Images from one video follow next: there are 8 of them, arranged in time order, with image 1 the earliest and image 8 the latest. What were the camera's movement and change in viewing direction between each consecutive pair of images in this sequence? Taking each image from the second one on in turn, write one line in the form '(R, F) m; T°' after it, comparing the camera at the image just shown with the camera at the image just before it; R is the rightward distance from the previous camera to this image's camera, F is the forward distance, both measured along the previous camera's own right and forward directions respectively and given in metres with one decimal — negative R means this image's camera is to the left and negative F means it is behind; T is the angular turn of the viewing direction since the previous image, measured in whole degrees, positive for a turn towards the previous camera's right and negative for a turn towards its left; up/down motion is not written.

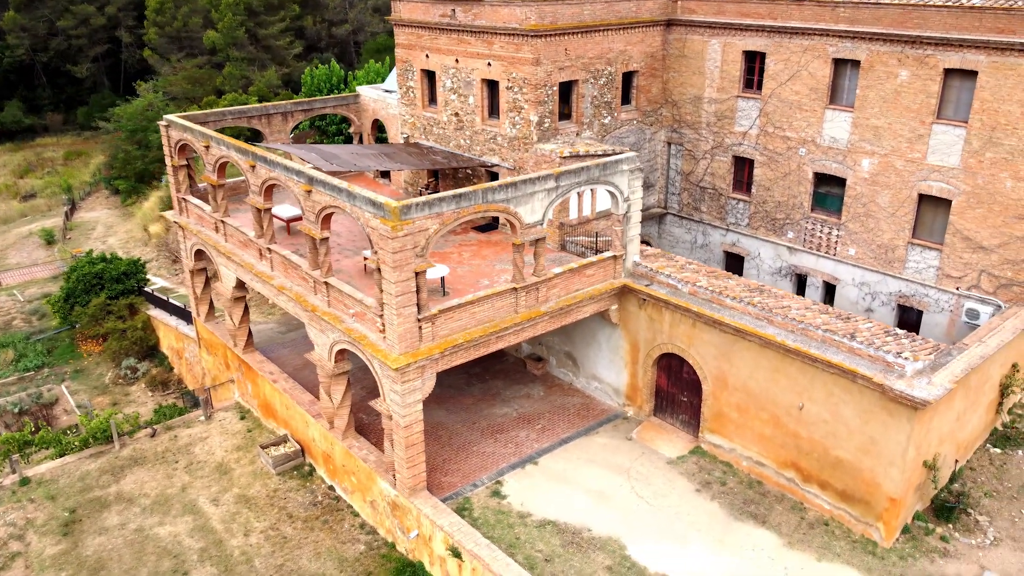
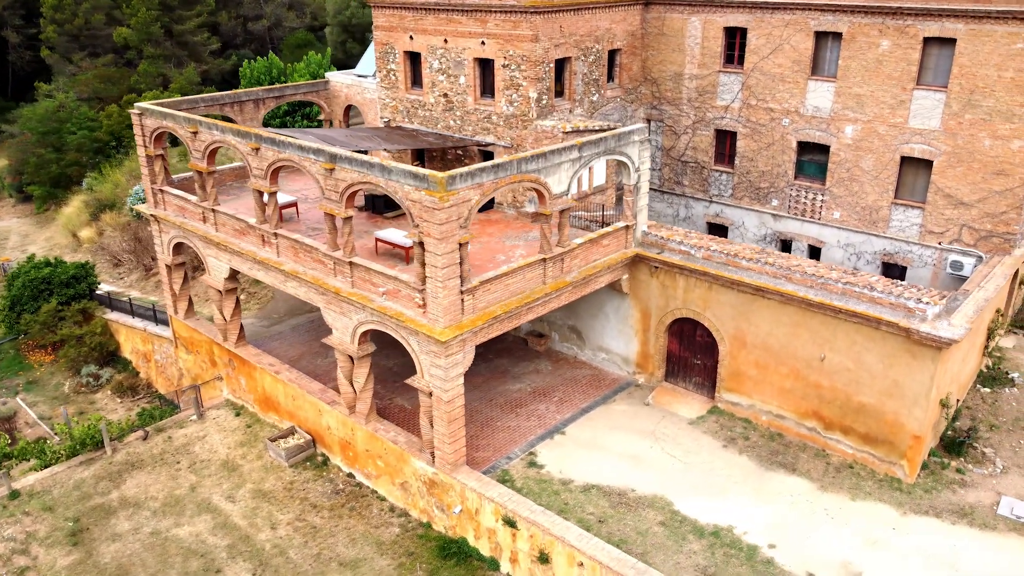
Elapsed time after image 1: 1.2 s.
(-2.5, 0.0) m; +7°
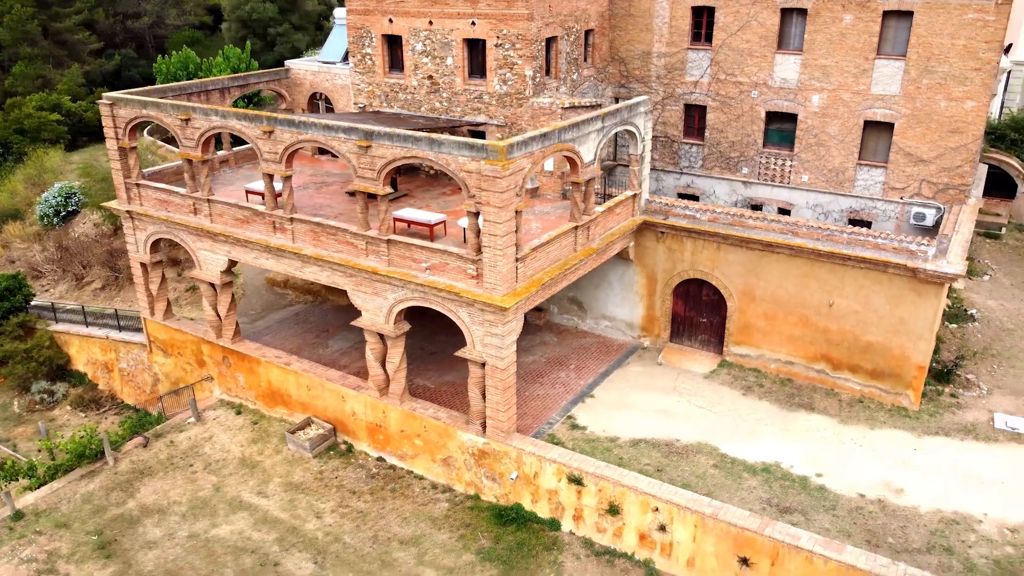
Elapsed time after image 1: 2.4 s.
(-3.3, -0.1) m; +9°
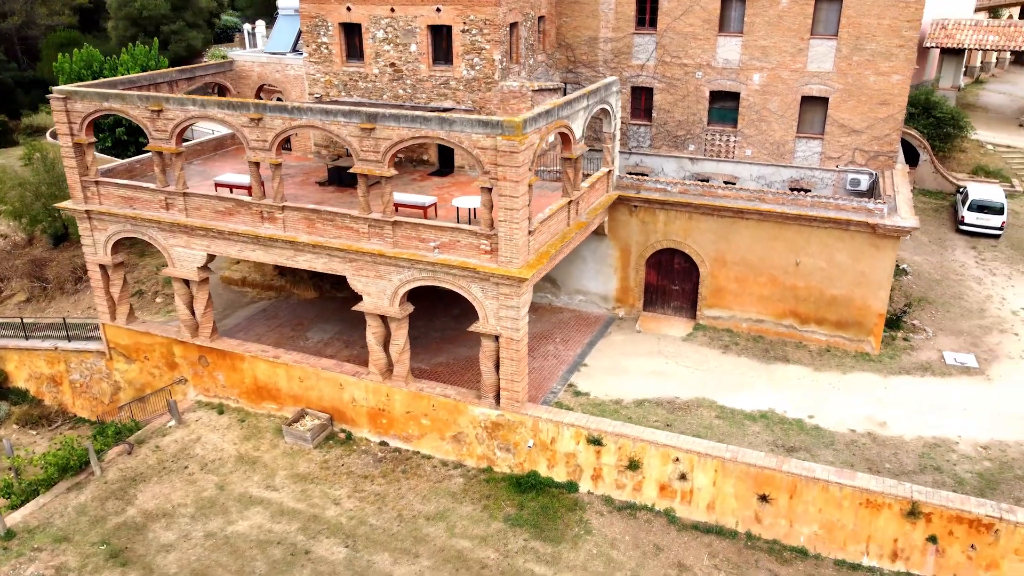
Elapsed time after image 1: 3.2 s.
(-2.5, -0.3) m; +9°
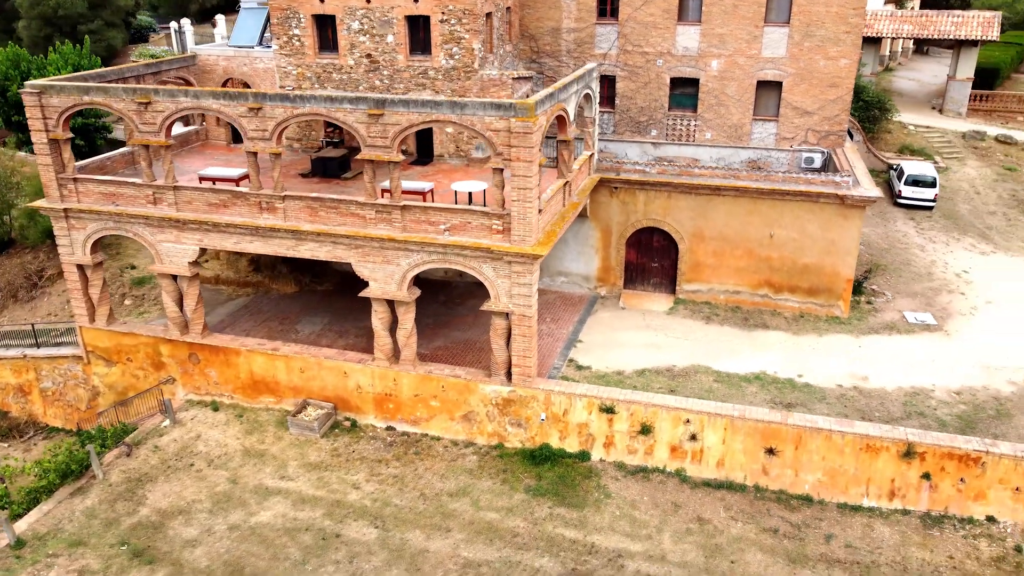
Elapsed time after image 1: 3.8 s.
(-2.0, -0.4) m; +6°
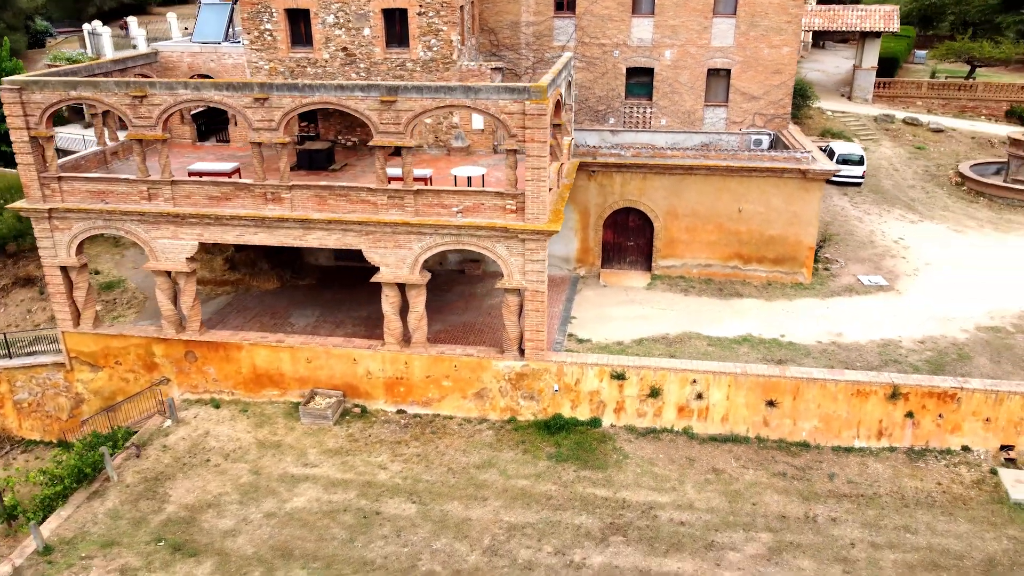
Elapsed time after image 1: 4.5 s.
(-2.4, -0.5) m; +7°
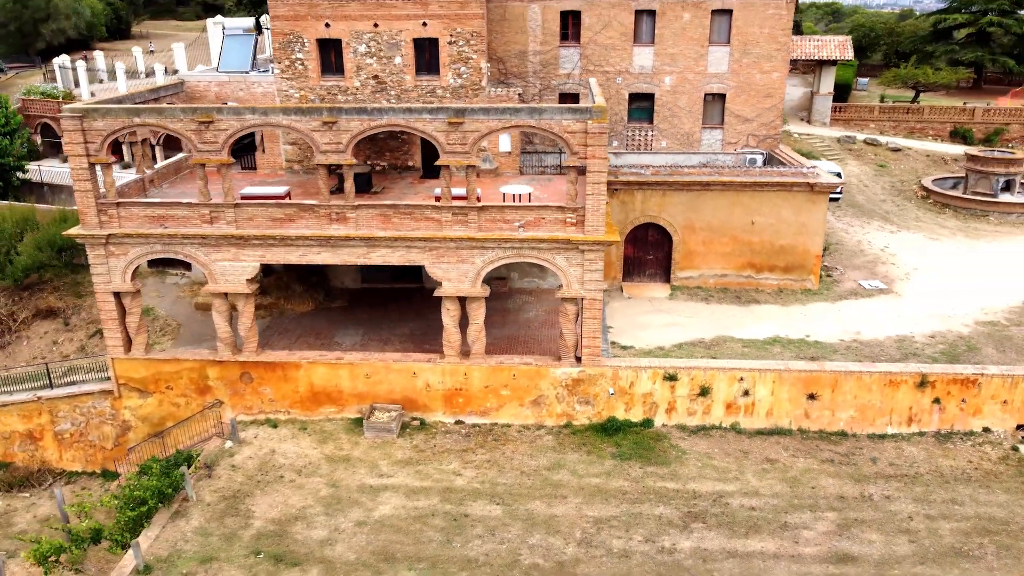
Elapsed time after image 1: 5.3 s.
(-2.8, -0.7) m; +5°
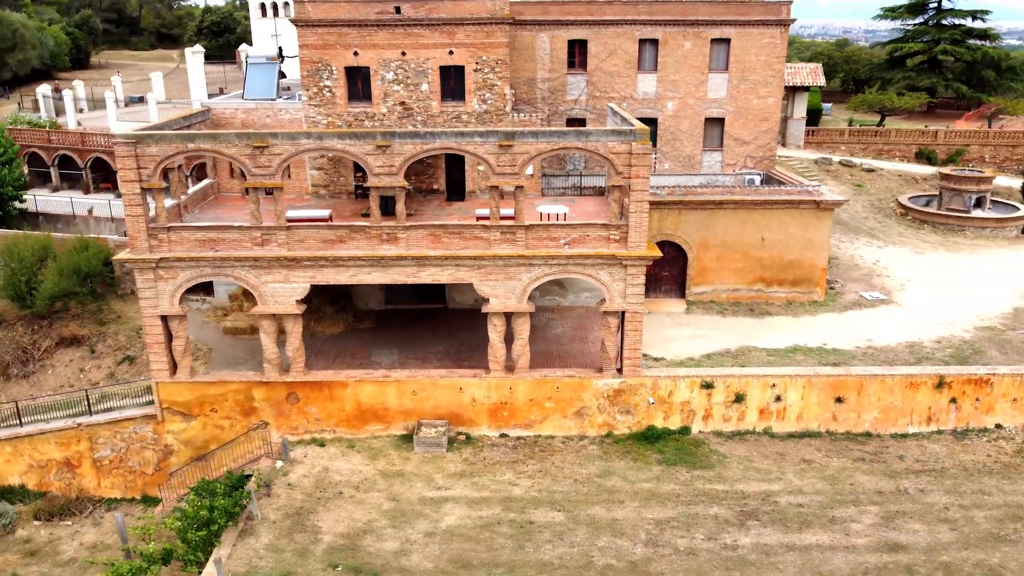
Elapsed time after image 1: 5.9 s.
(-2.2, -0.6) m; +4°
